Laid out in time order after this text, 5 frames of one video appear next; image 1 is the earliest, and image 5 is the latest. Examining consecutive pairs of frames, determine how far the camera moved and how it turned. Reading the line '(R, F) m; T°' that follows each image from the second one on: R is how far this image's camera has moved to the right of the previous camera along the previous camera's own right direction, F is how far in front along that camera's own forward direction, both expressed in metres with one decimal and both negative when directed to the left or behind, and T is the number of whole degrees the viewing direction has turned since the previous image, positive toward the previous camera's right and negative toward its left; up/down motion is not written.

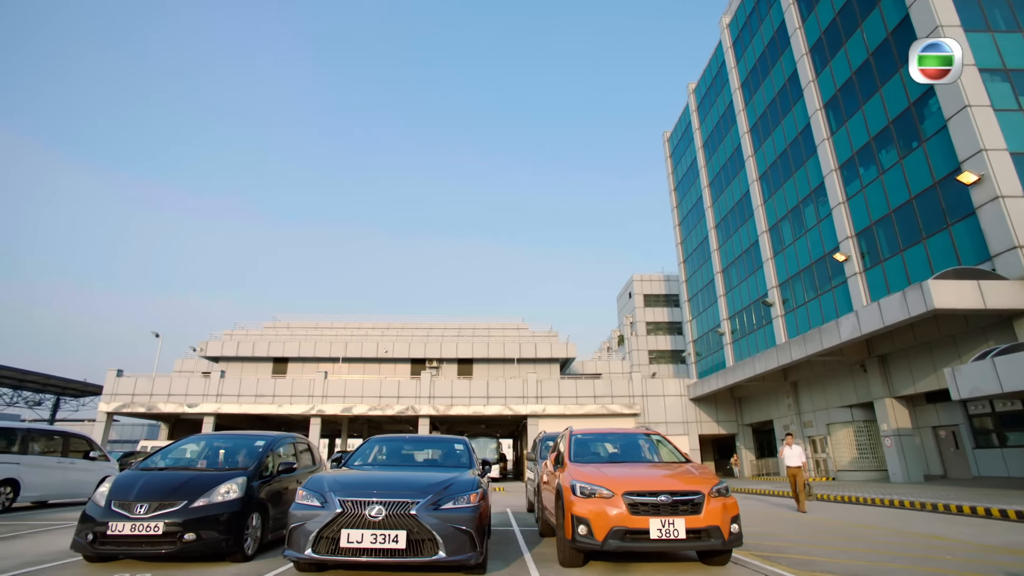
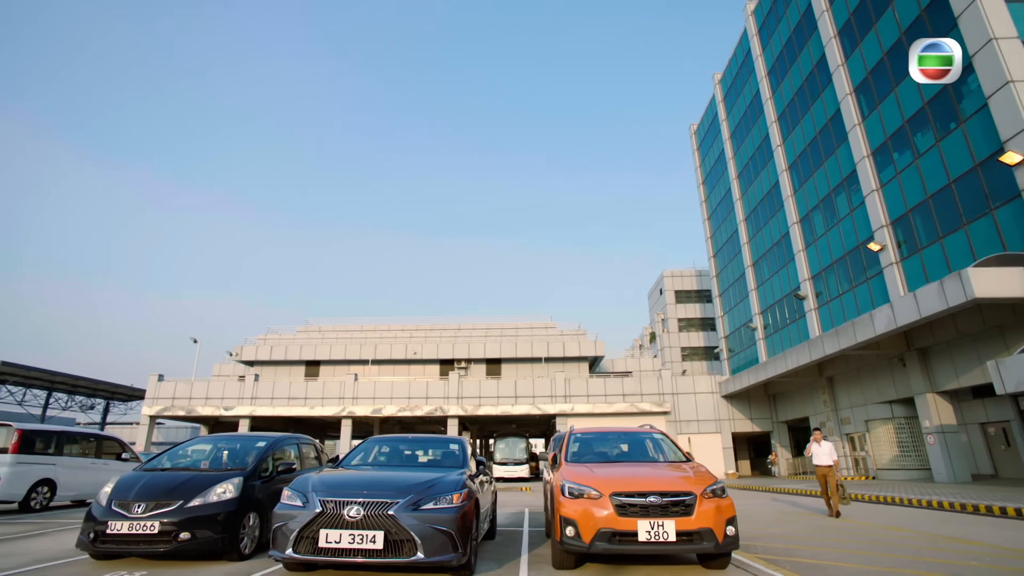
(+0.5, +0.1) m; -4°
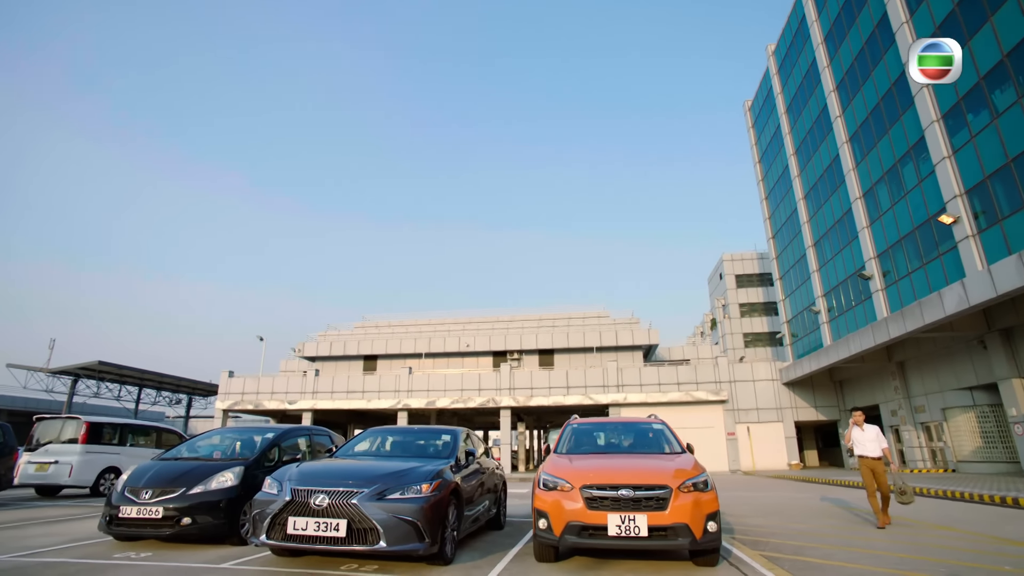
(+1.0, +0.1) m; -7°
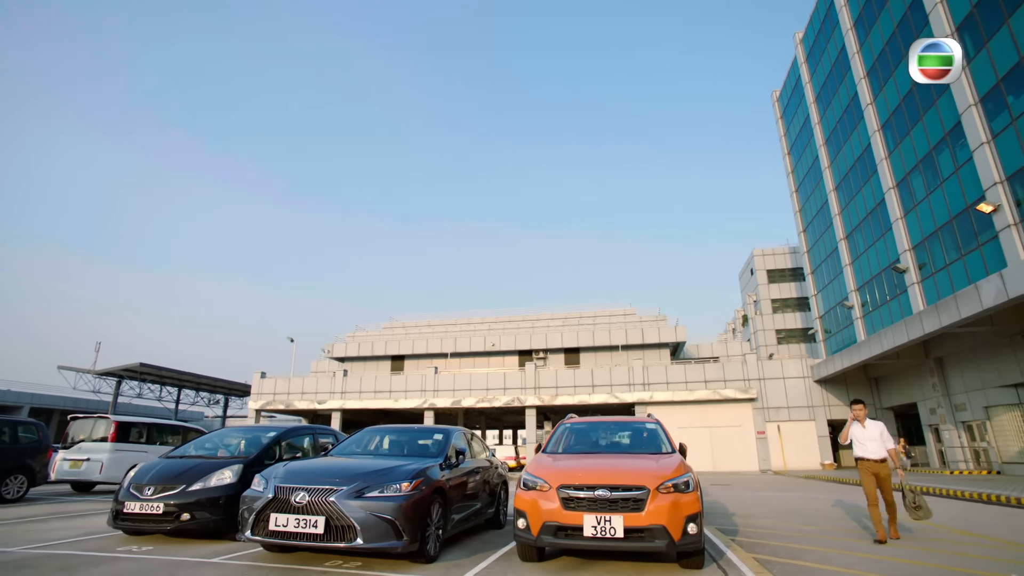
(+0.6, 0.0) m; -4°
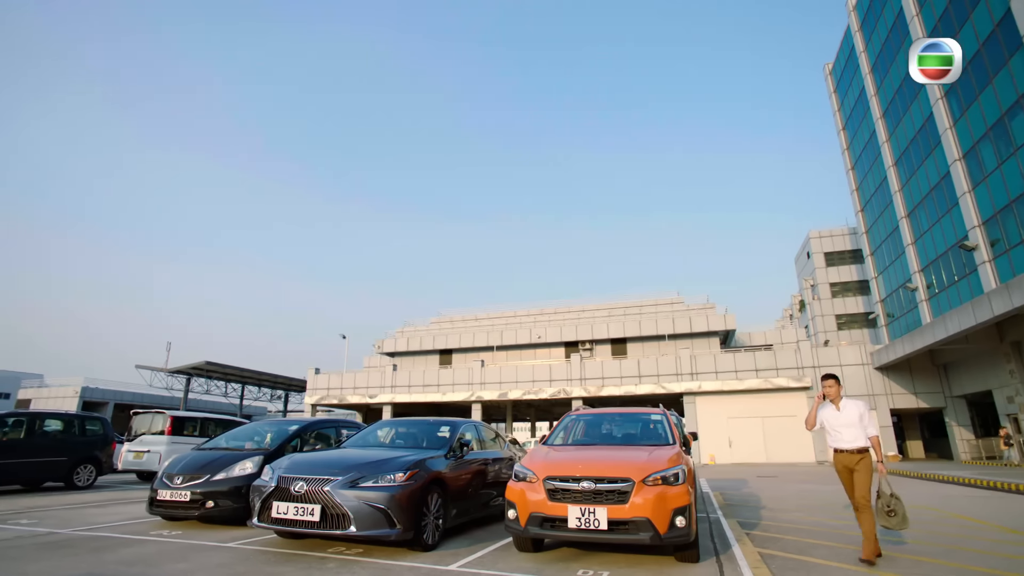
(+0.7, 0.0) m; -6°
